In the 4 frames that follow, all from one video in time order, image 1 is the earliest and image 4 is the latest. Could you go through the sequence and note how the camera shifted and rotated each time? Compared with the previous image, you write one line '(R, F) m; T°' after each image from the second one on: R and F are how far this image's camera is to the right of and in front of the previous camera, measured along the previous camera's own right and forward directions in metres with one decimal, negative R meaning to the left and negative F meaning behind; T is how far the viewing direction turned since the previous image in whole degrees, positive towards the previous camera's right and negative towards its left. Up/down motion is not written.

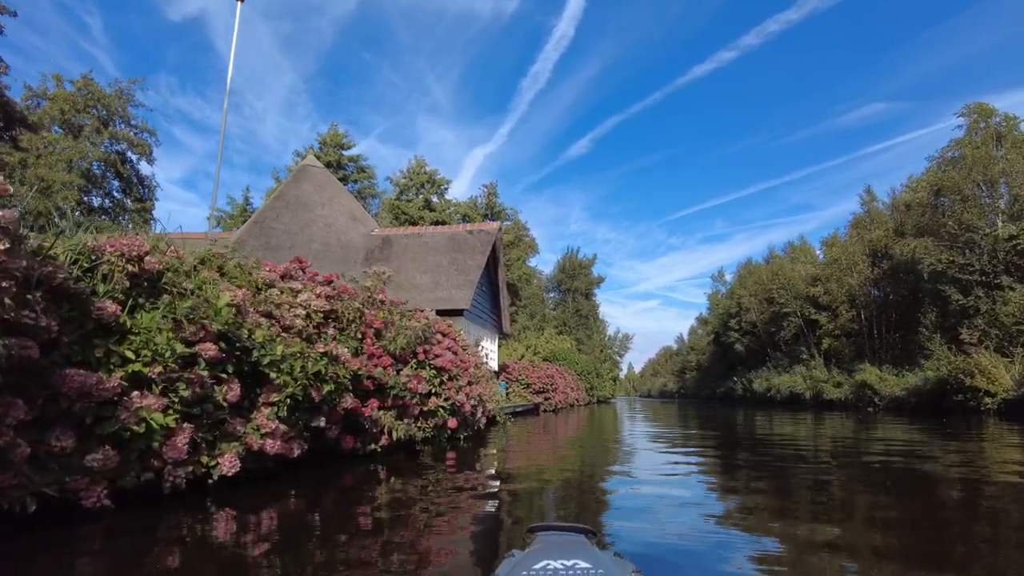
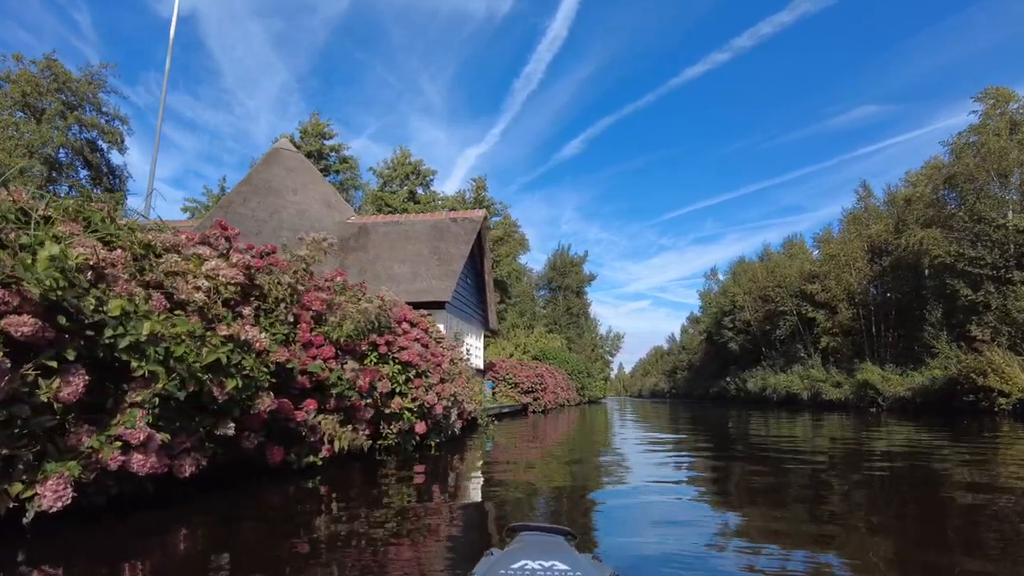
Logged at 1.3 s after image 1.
(+0.1, +0.9) m; +1°
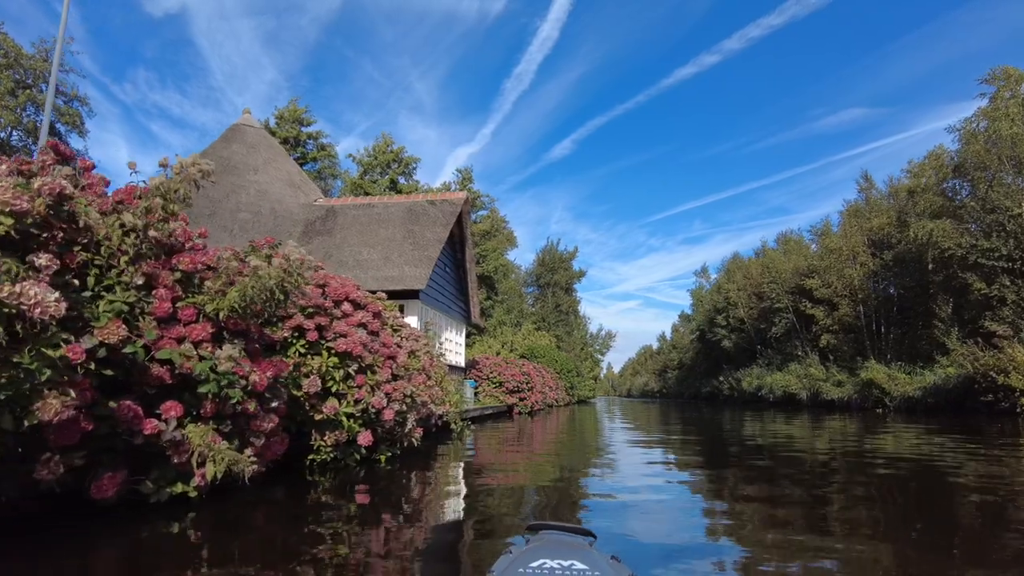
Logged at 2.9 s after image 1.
(+0.1, +1.2) m; +1°
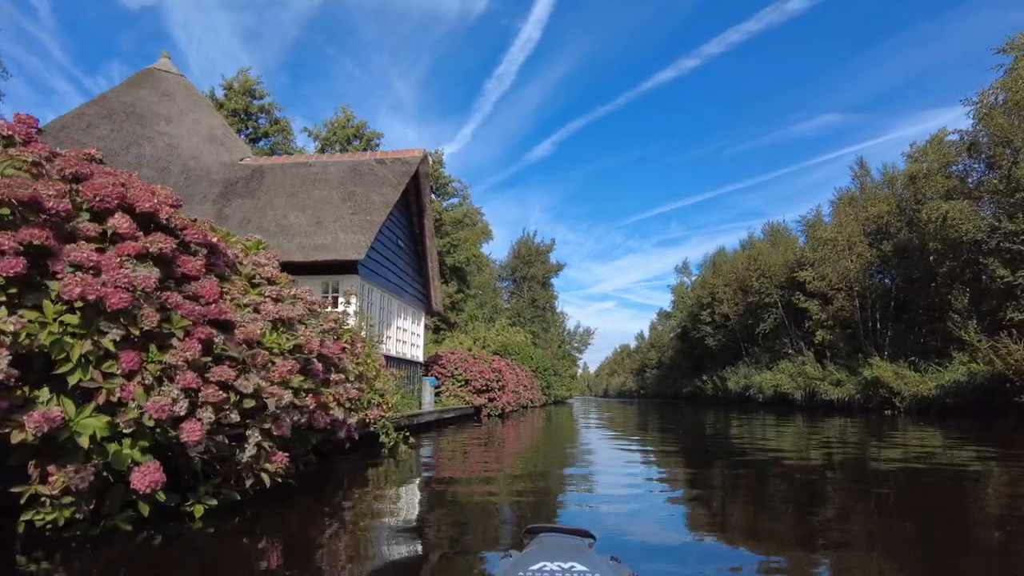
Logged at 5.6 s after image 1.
(+0.2, +2.0) m; +2°
